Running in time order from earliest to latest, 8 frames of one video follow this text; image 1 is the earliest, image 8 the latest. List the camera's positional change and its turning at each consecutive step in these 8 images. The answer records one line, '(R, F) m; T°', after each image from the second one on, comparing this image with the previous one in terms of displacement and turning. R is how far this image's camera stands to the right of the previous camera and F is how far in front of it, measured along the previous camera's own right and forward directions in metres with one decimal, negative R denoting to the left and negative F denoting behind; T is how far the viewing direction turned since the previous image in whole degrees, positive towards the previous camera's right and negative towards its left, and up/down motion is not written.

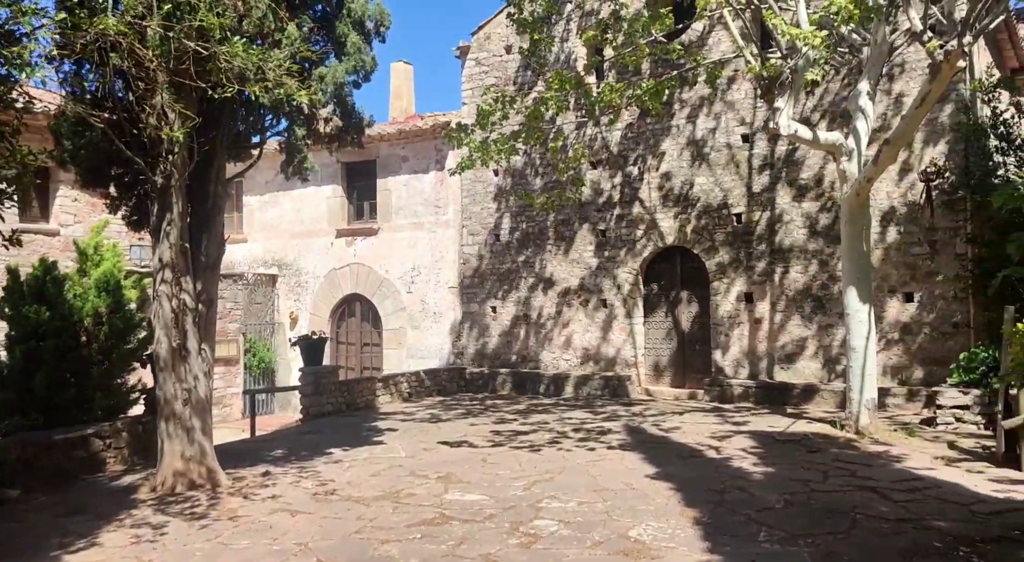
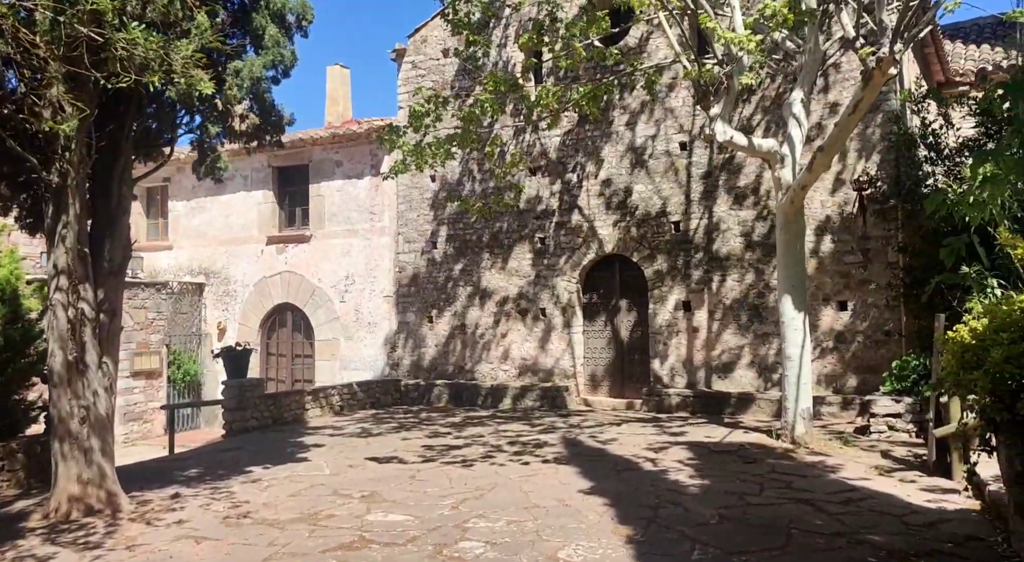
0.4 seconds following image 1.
(+0.1, +0.3) m; +4°
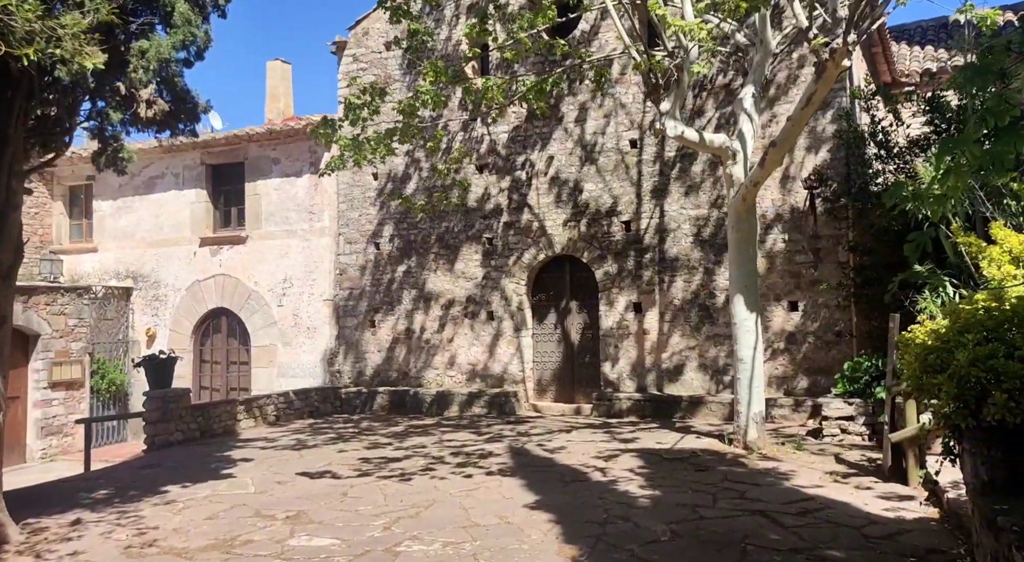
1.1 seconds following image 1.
(+0.1, +0.4) m; +4°
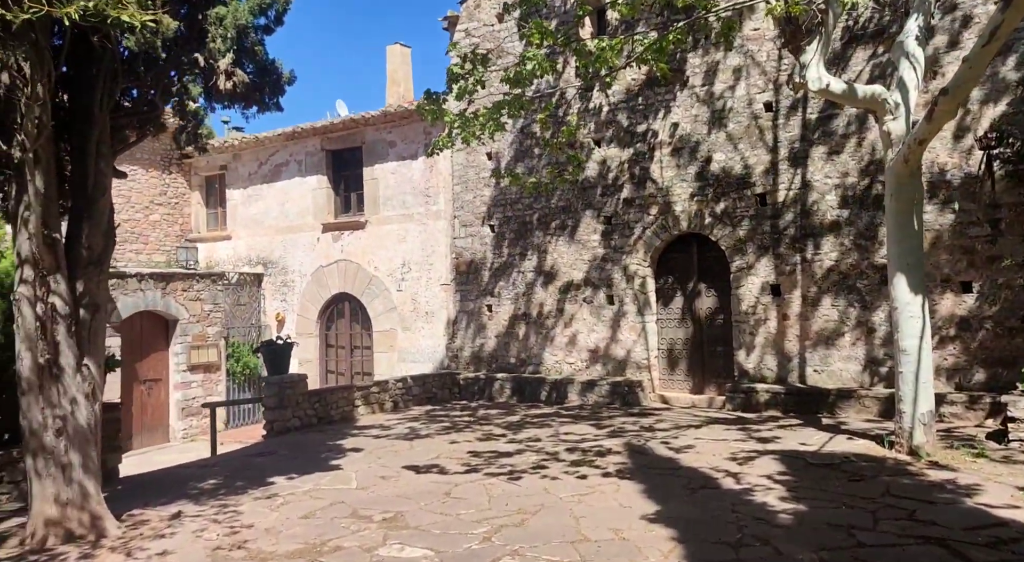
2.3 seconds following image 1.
(+0.1, +0.6) m; -10°
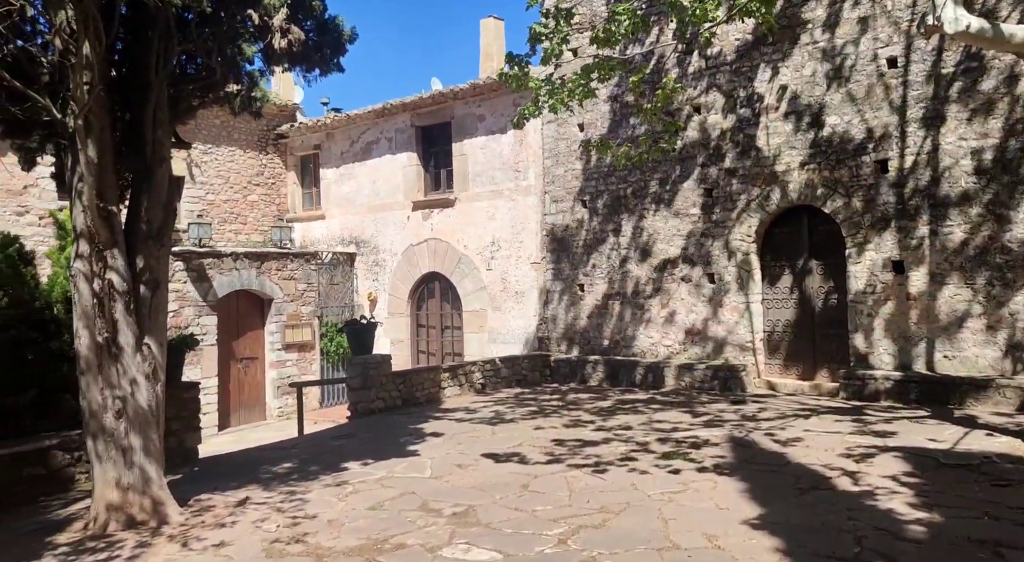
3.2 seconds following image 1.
(+0.1, +0.5) m; -7°
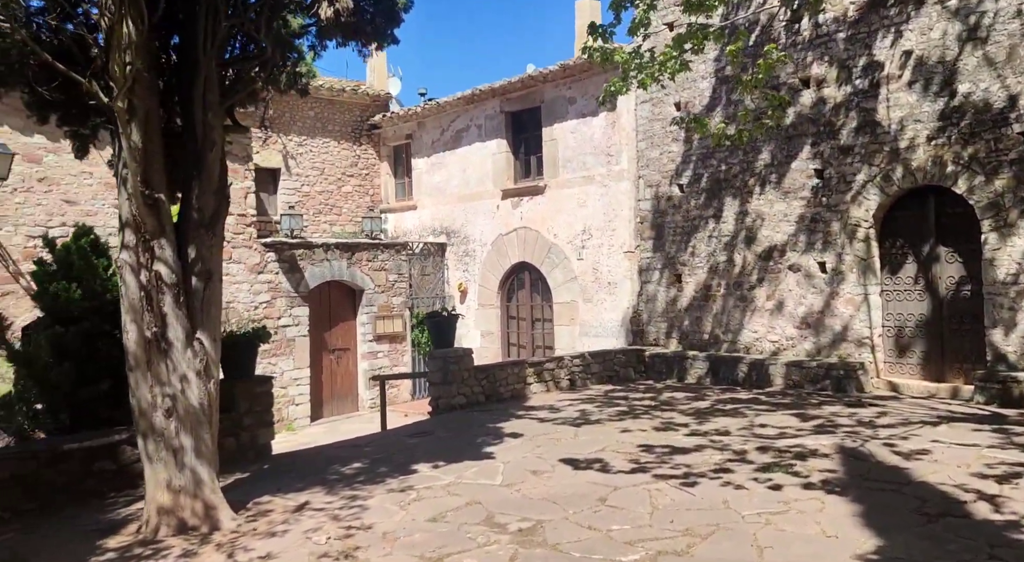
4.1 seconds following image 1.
(+0.2, +0.5) m; -8°
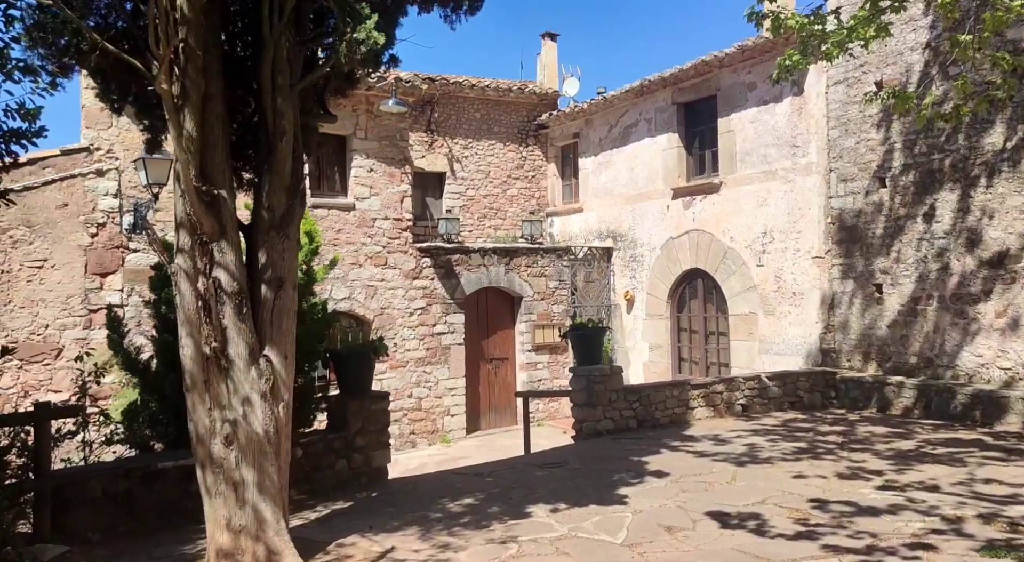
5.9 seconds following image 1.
(+0.3, +0.9) m; -14°
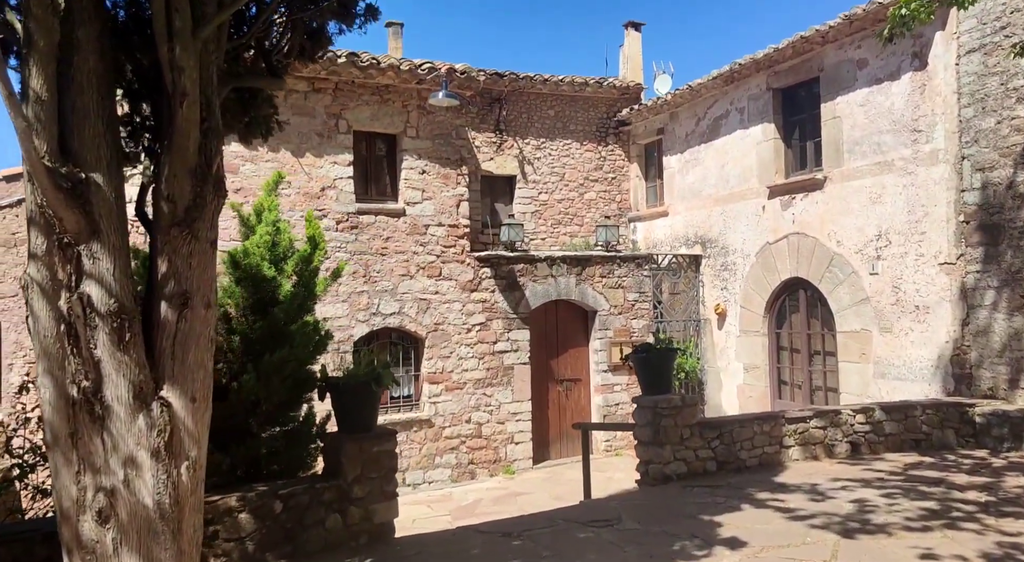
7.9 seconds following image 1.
(+0.4, +1.2) m; -8°
